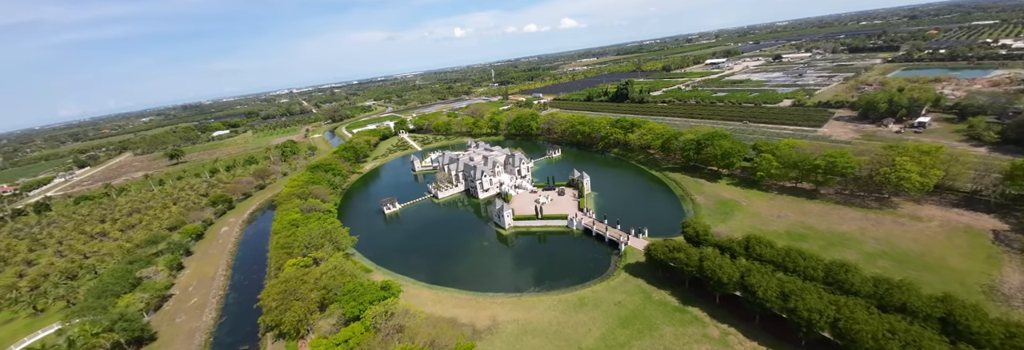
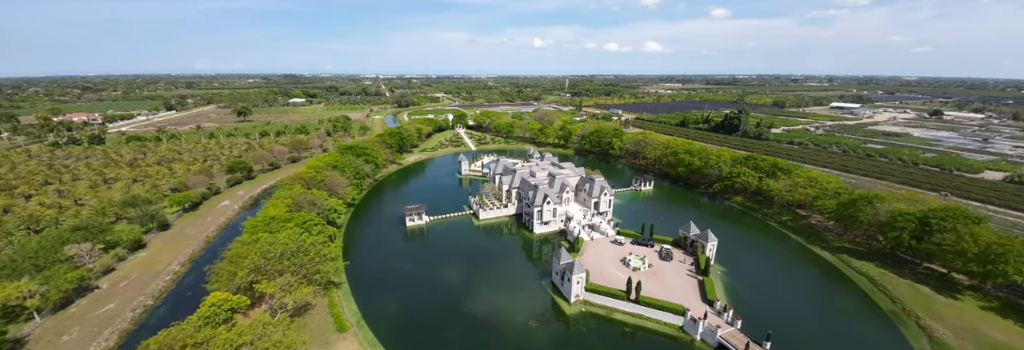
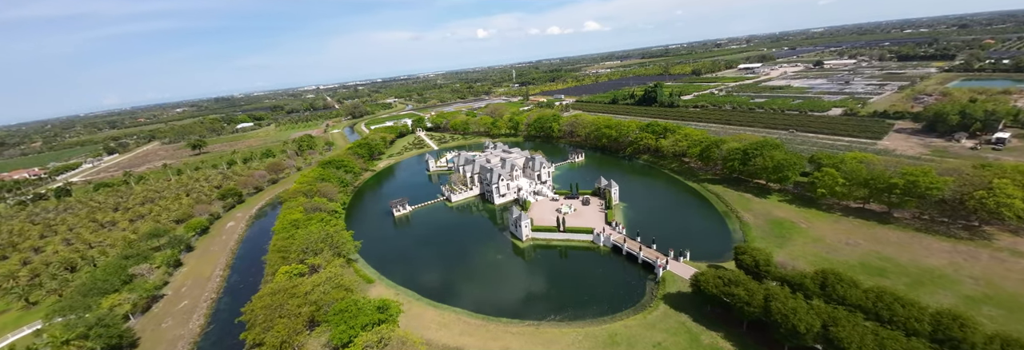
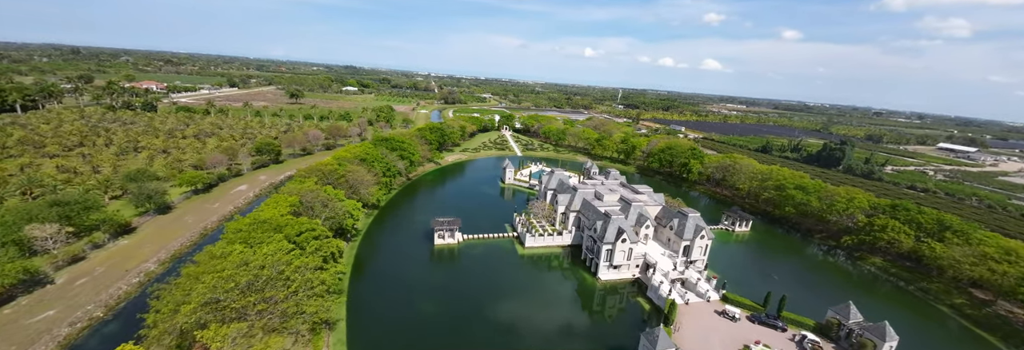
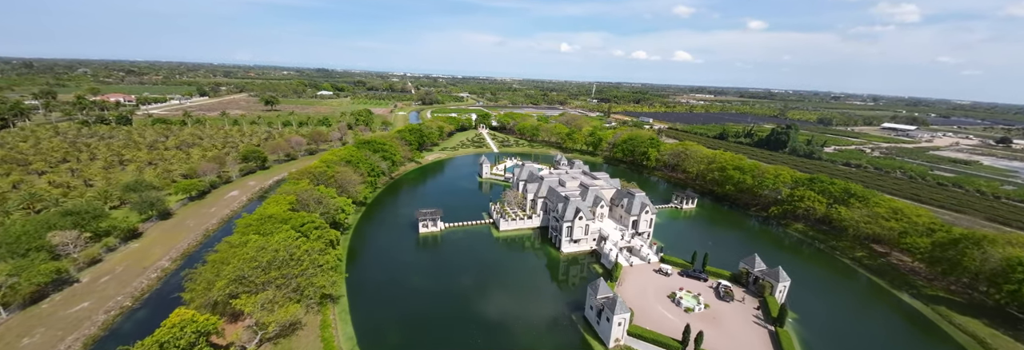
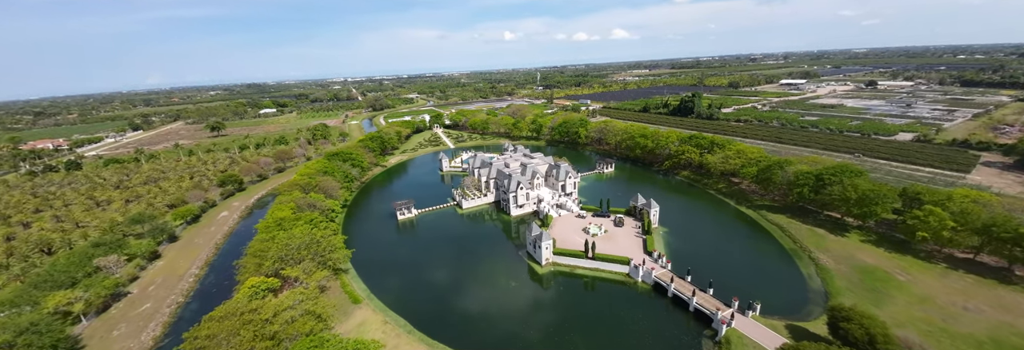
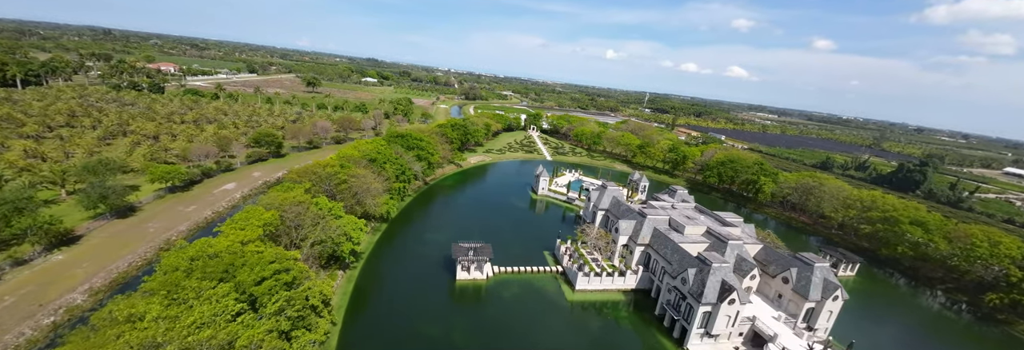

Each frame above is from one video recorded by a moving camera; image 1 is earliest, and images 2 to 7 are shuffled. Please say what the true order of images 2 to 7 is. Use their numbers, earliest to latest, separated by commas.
3, 6, 2, 5, 4, 7
